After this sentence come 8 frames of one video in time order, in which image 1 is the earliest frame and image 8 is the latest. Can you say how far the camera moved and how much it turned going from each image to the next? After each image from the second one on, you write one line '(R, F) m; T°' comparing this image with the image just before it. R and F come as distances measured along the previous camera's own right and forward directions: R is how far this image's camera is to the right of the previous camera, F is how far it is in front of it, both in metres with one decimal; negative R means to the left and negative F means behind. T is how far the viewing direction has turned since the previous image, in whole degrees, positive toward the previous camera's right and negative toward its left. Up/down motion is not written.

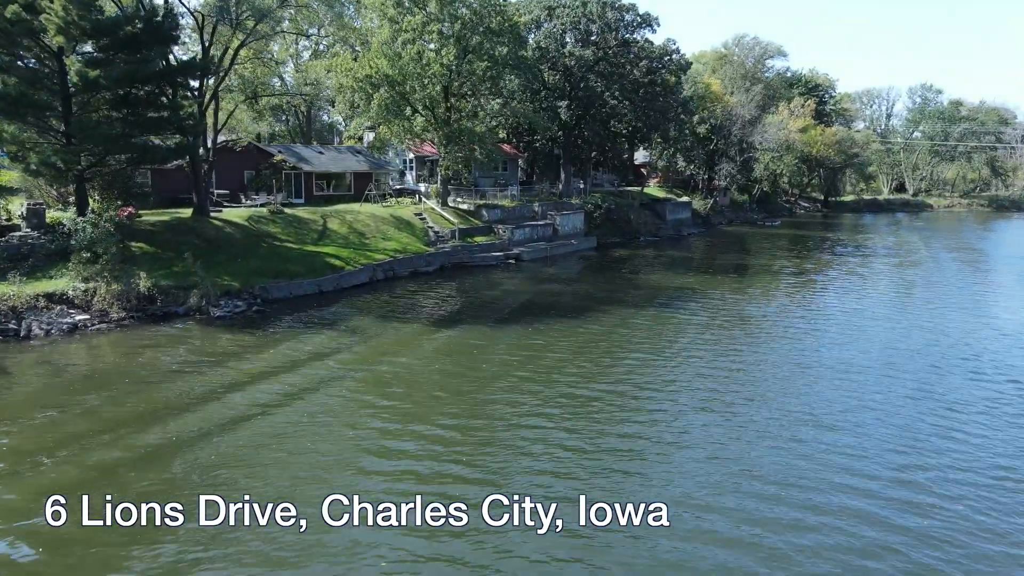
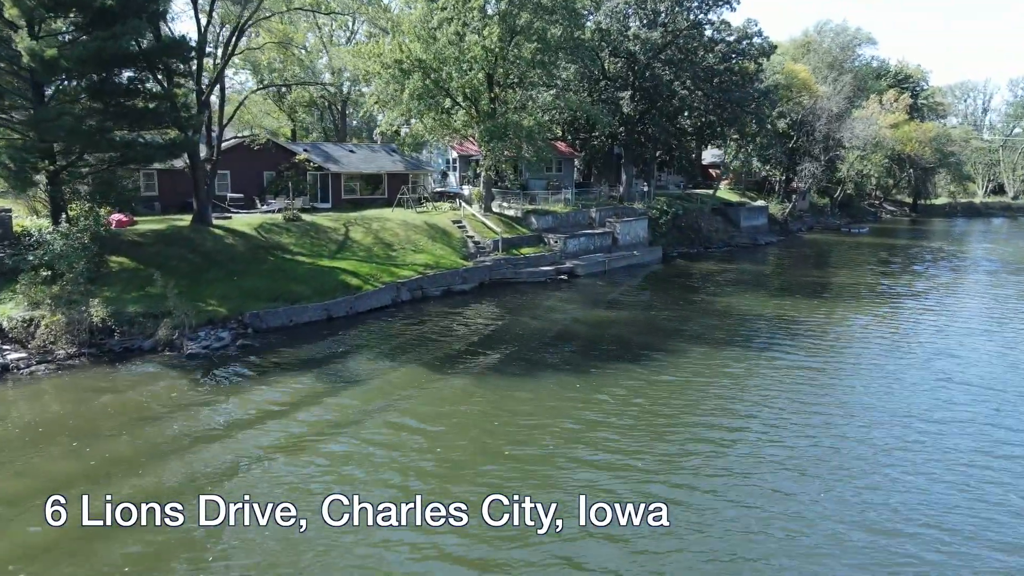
(+0.2, +5.9) m; -4°
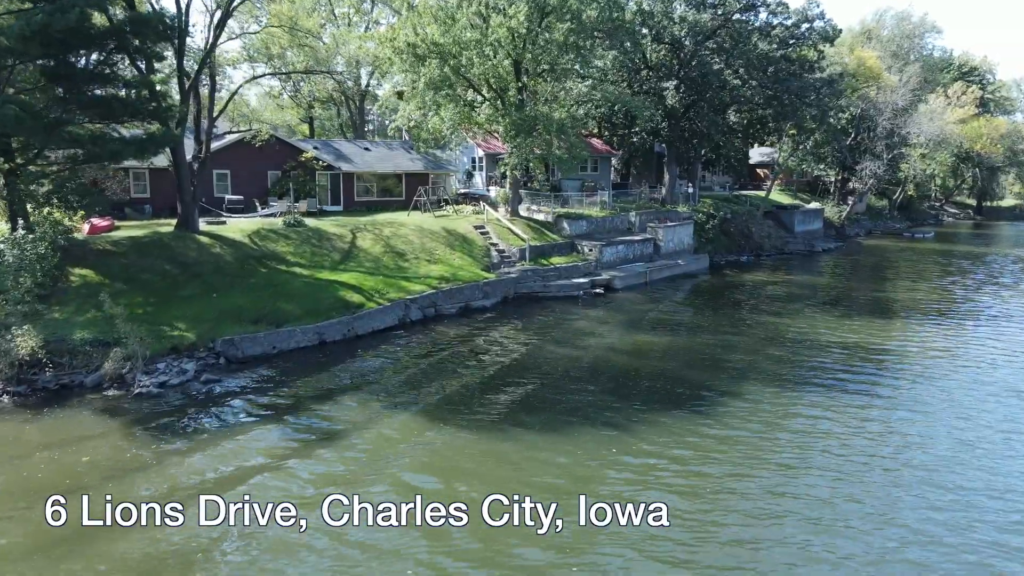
(+0.2, +4.1) m; -3°
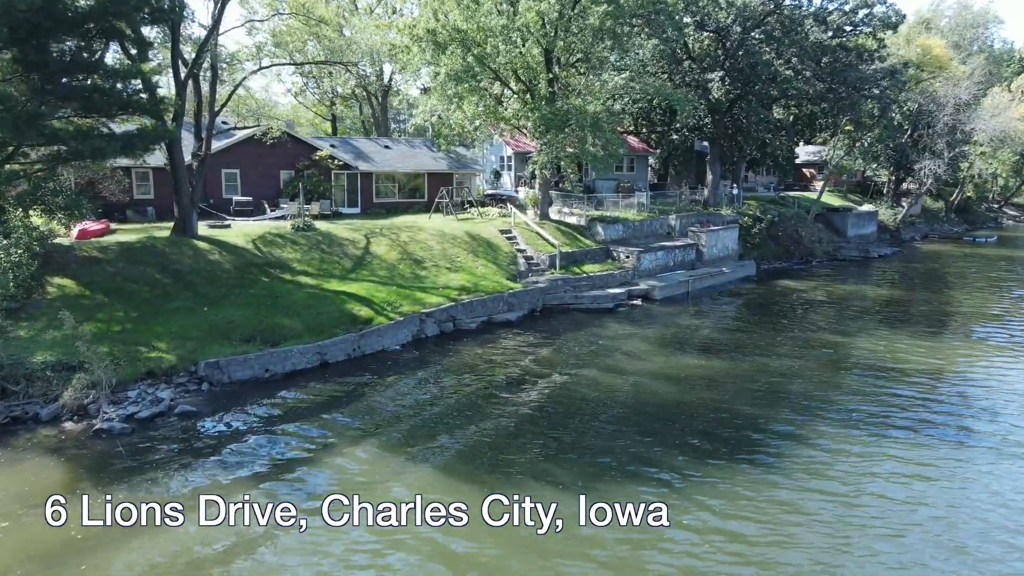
(+0.1, +2.8) m; -3°
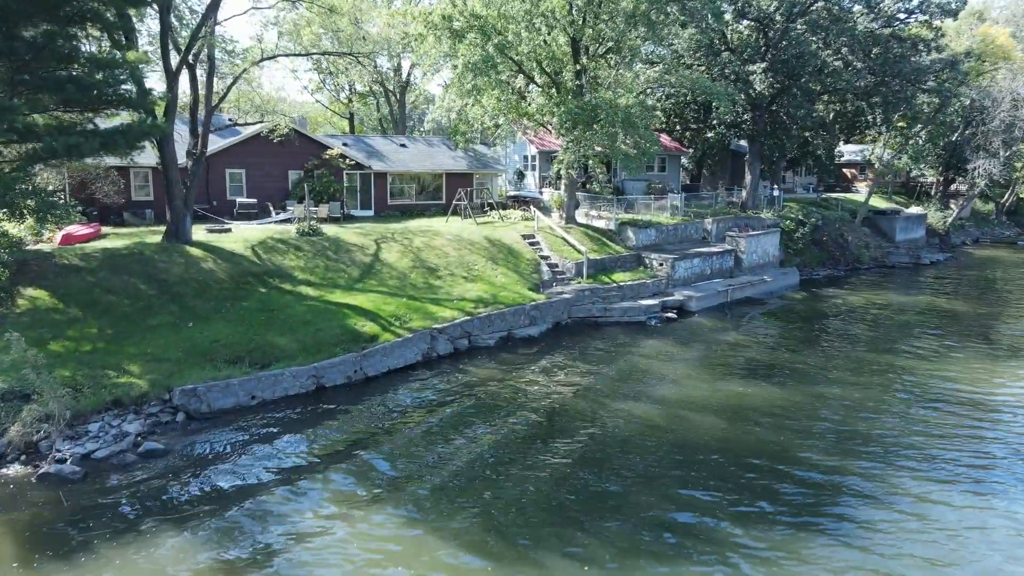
(+0.1, +2.4) m; -2°
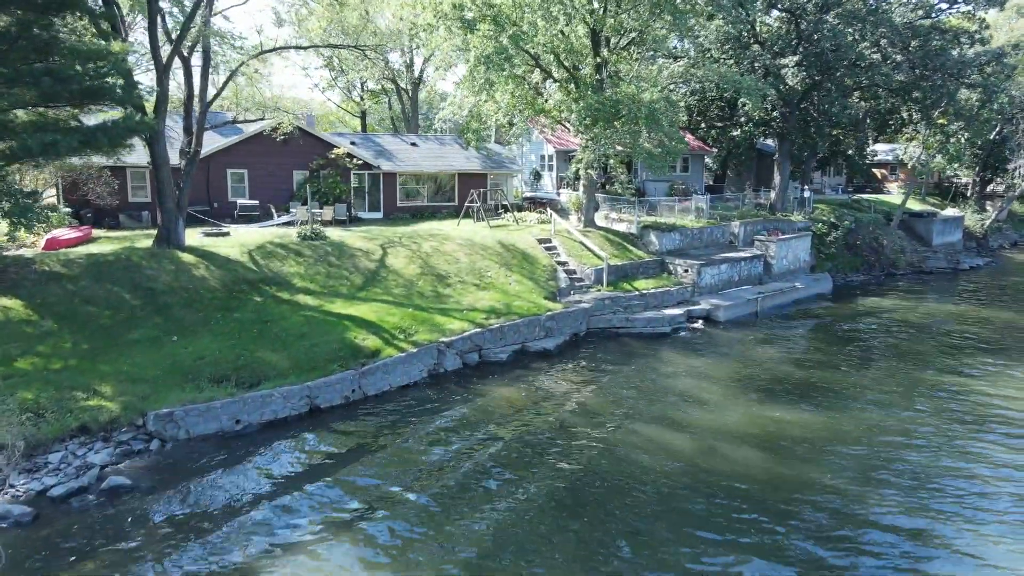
(+0.1, +1.6) m; -1°
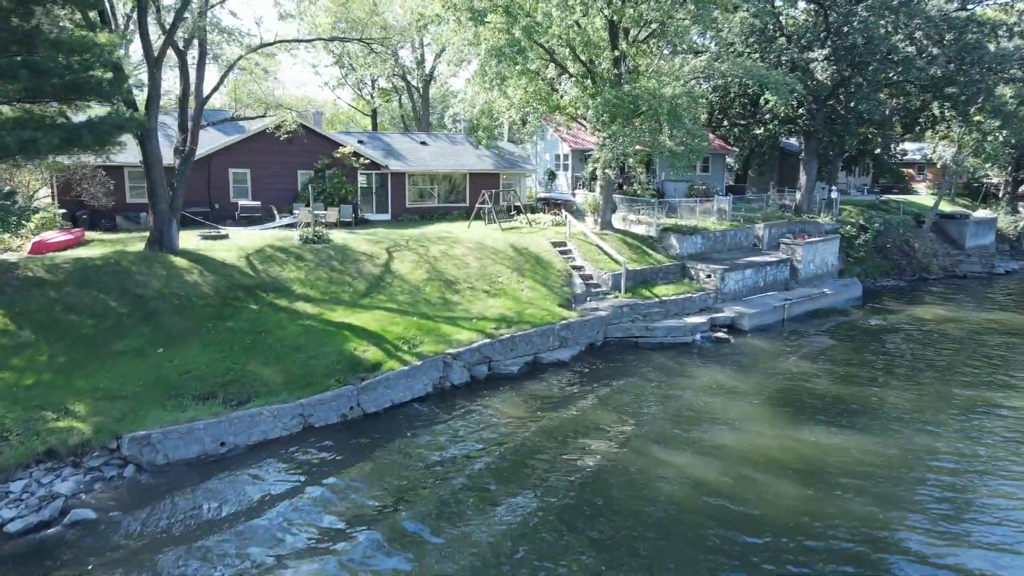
(+0.1, +1.3) m; -1°
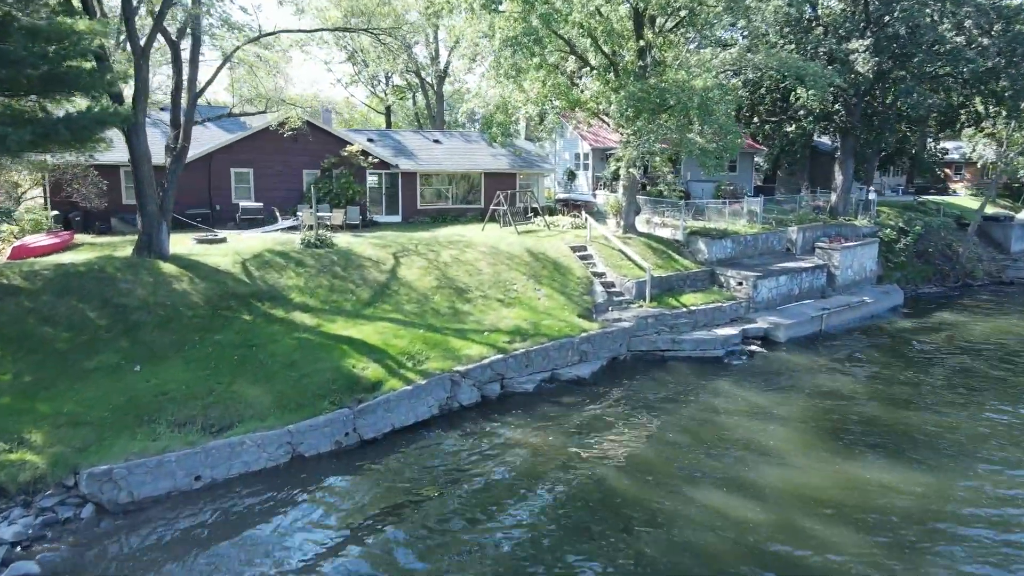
(+0.1, +1.6) m; -1°
